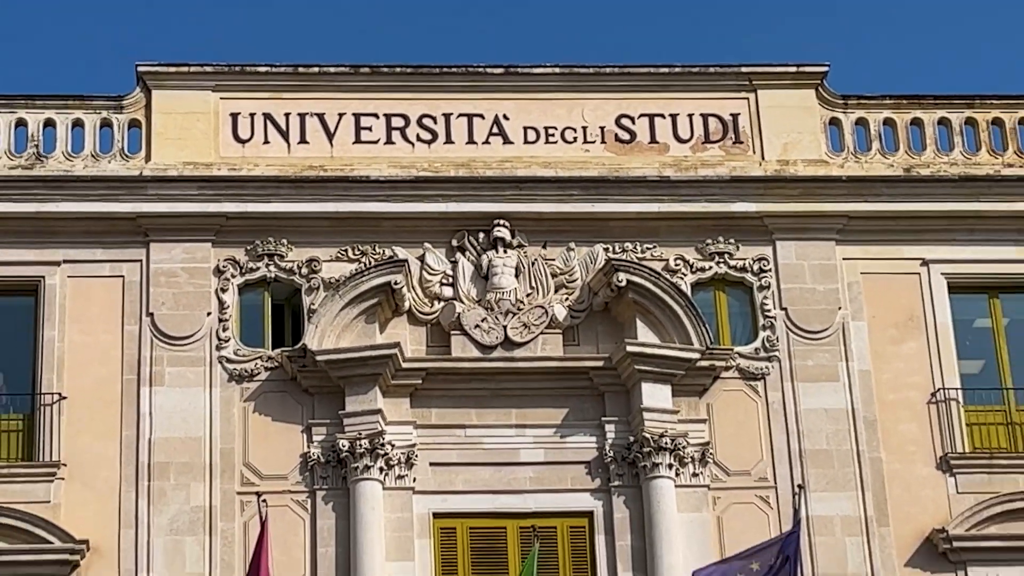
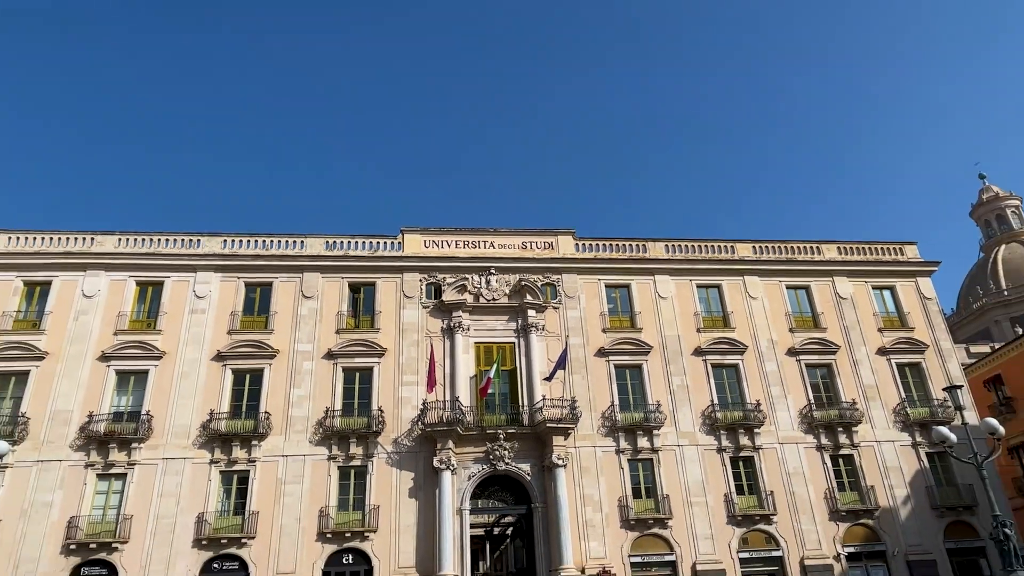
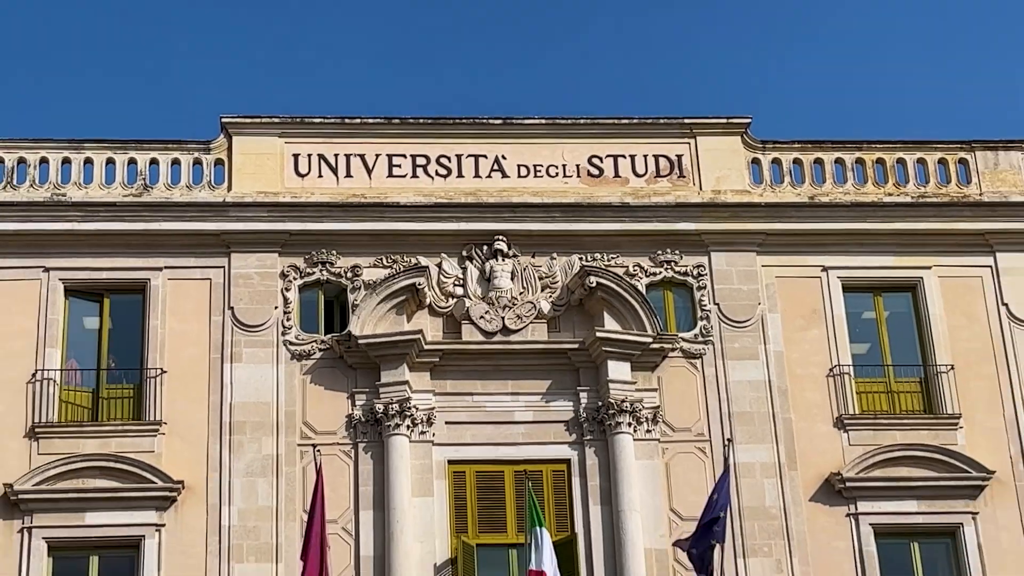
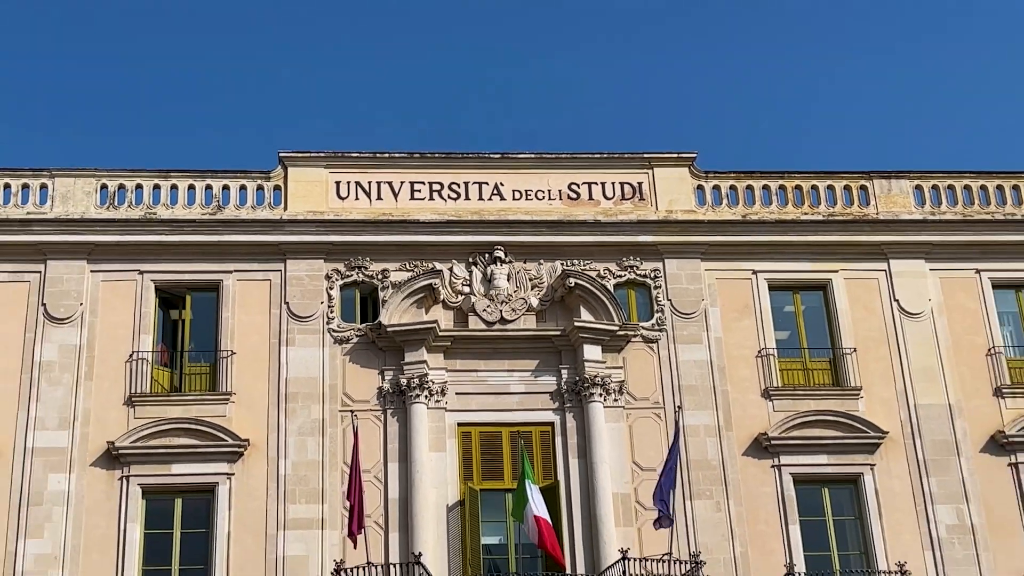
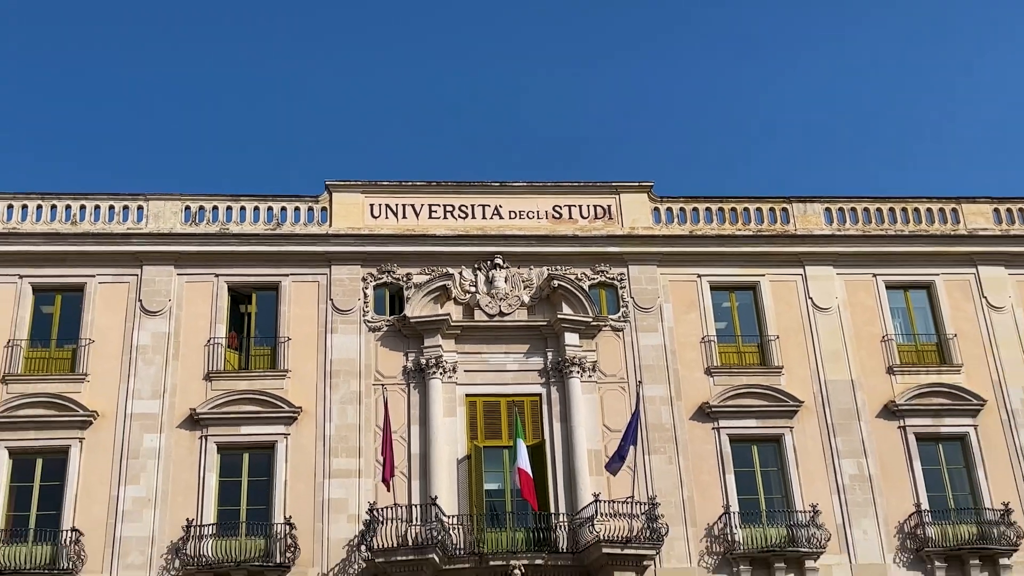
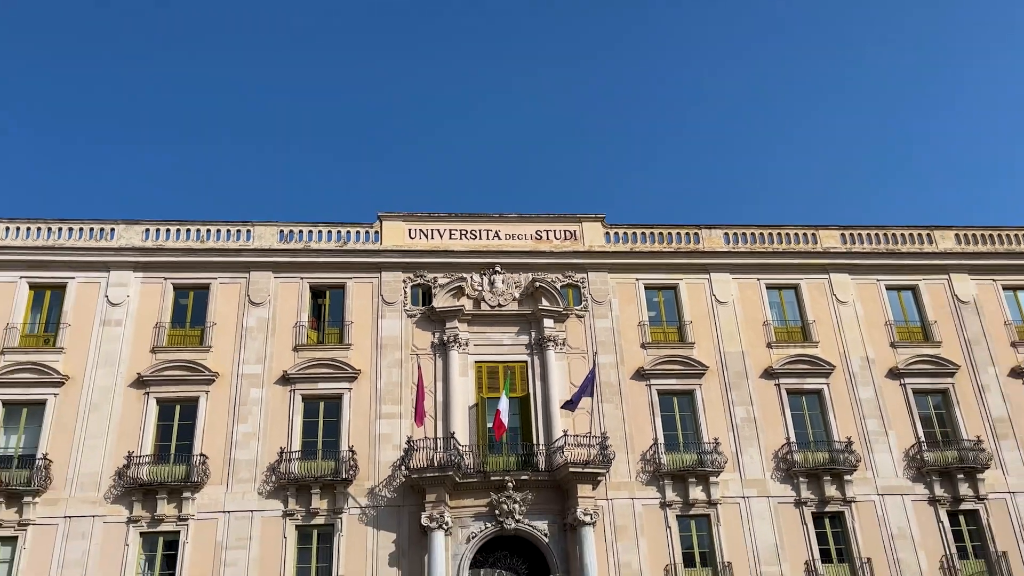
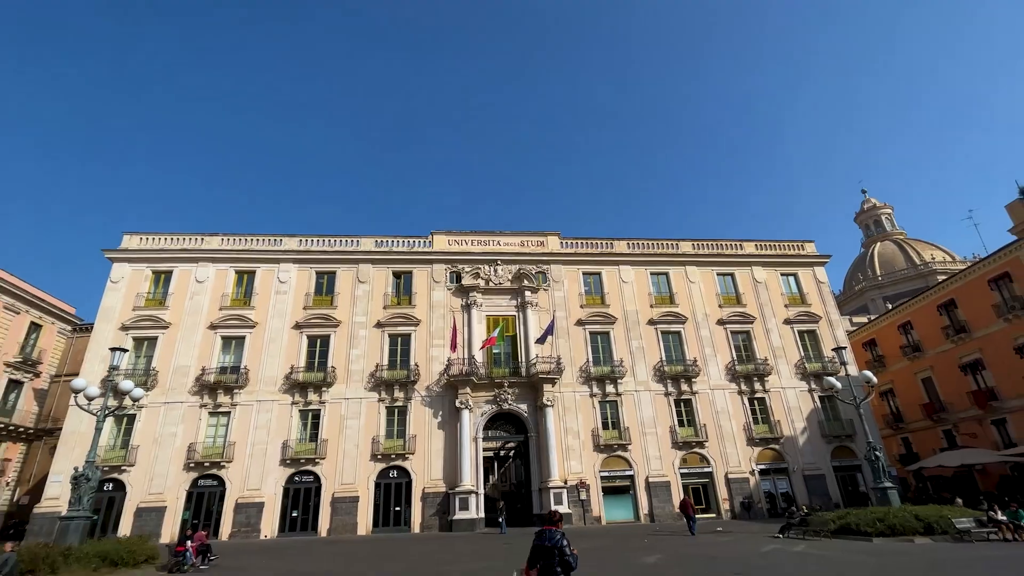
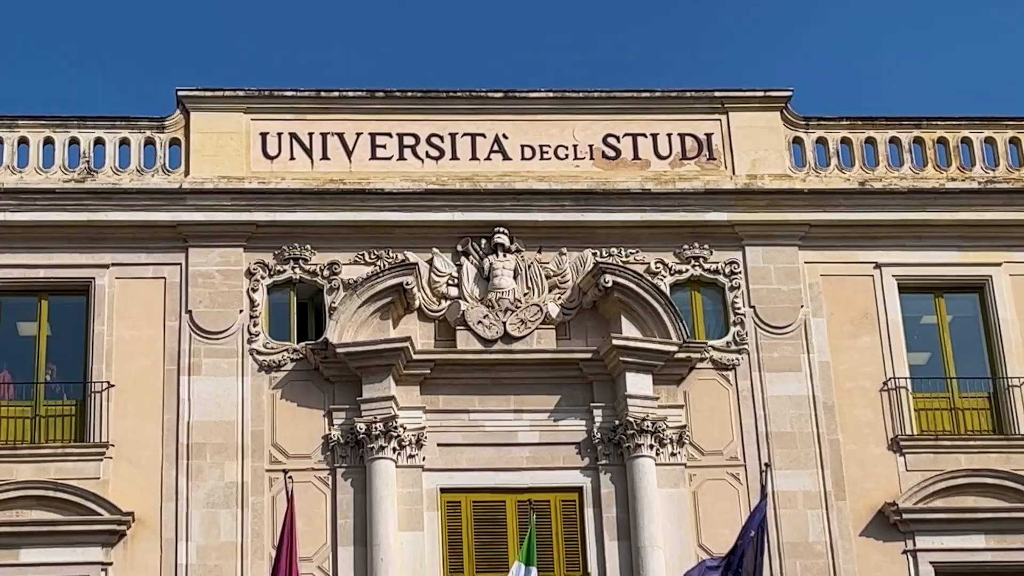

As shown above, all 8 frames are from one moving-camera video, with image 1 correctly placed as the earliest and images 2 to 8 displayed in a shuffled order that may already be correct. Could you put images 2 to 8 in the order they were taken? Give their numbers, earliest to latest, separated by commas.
8, 3, 4, 5, 6, 2, 7
